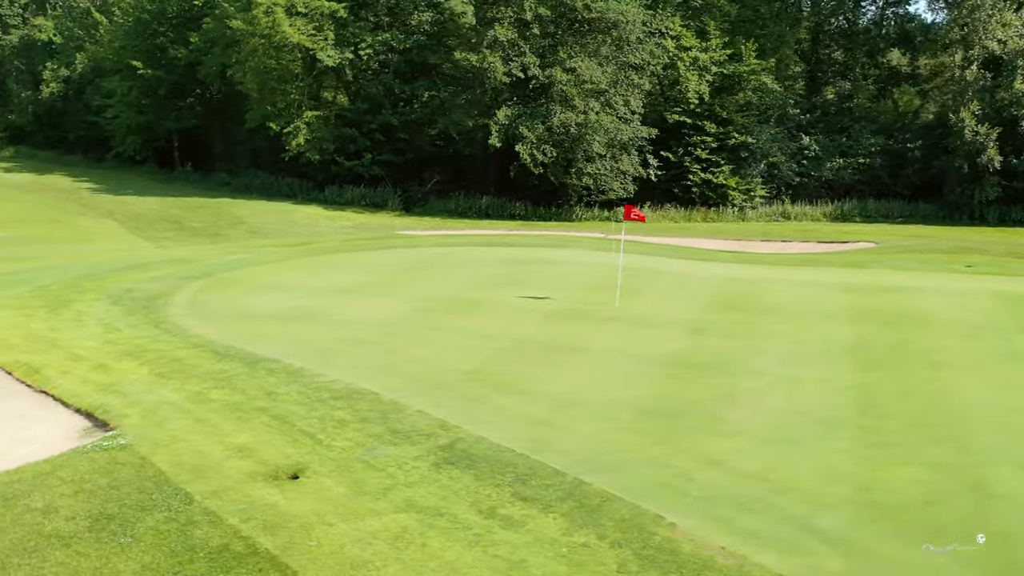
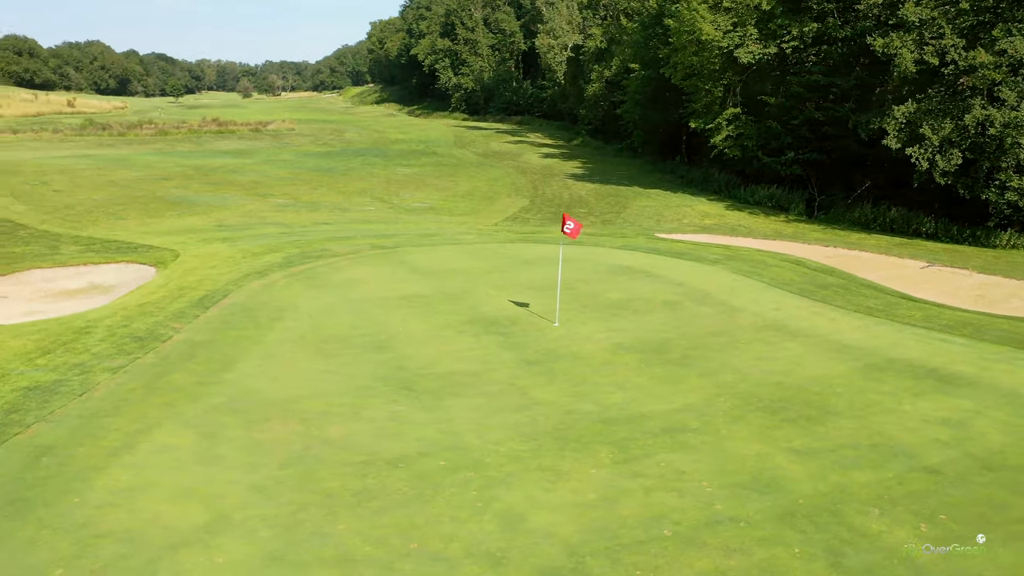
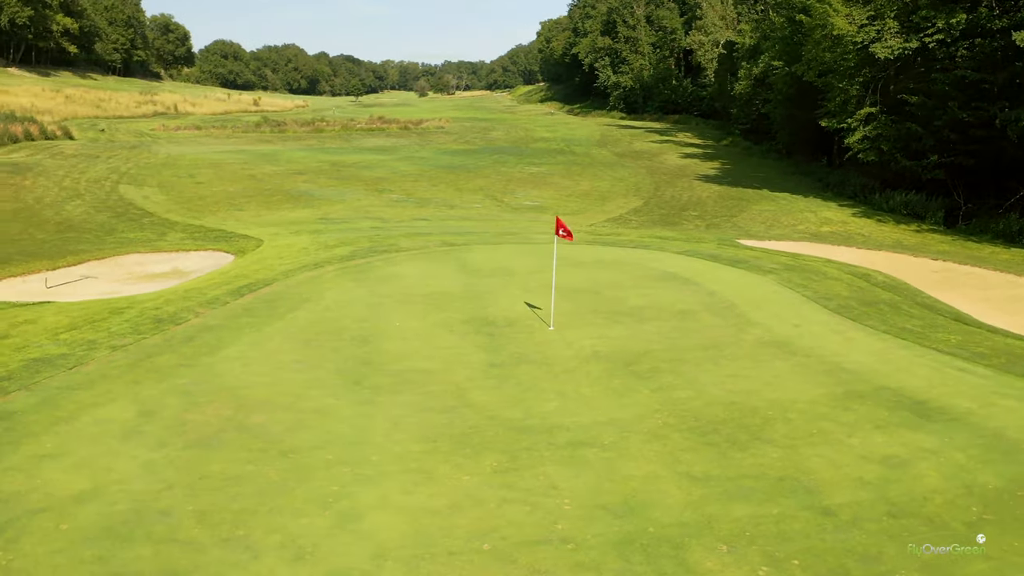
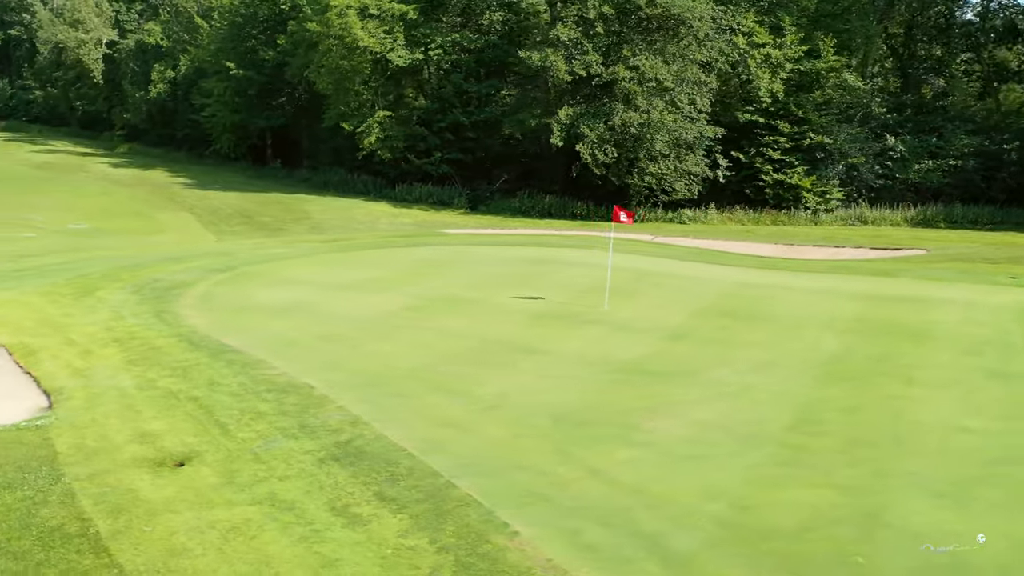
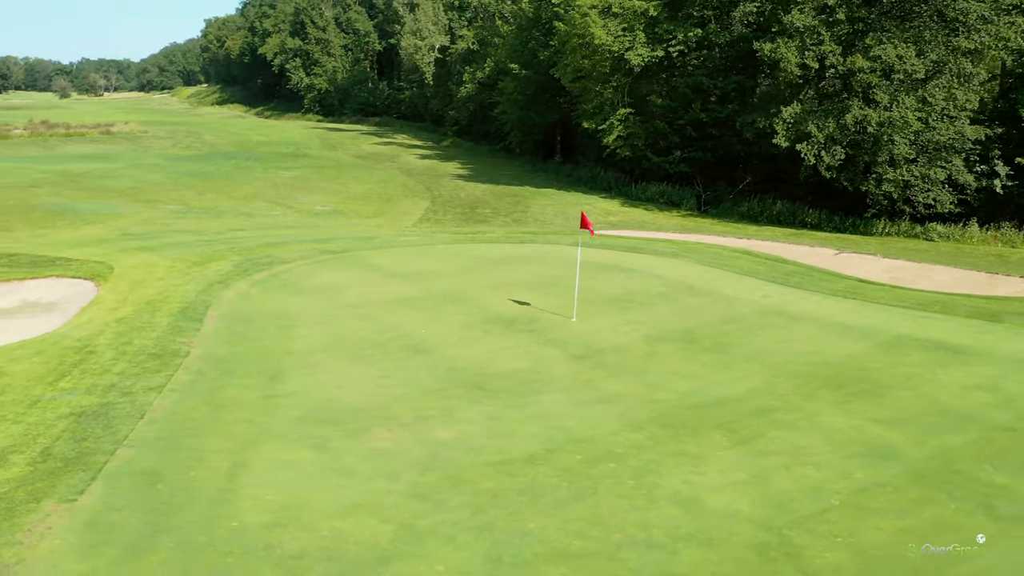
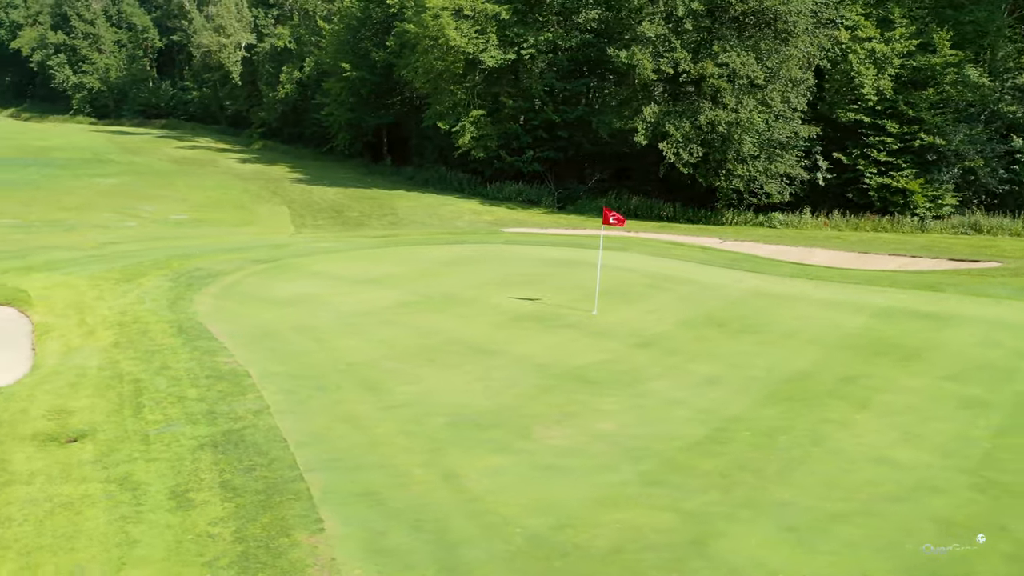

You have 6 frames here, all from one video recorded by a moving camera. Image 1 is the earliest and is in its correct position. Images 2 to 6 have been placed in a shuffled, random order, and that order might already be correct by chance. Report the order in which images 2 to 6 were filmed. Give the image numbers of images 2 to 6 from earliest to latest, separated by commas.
4, 6, 5, 2, 3
